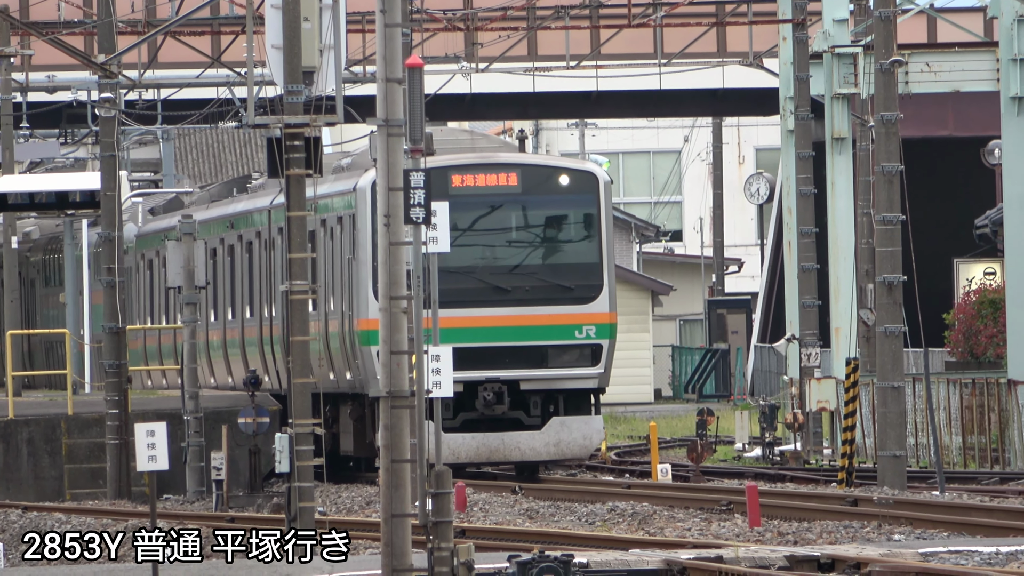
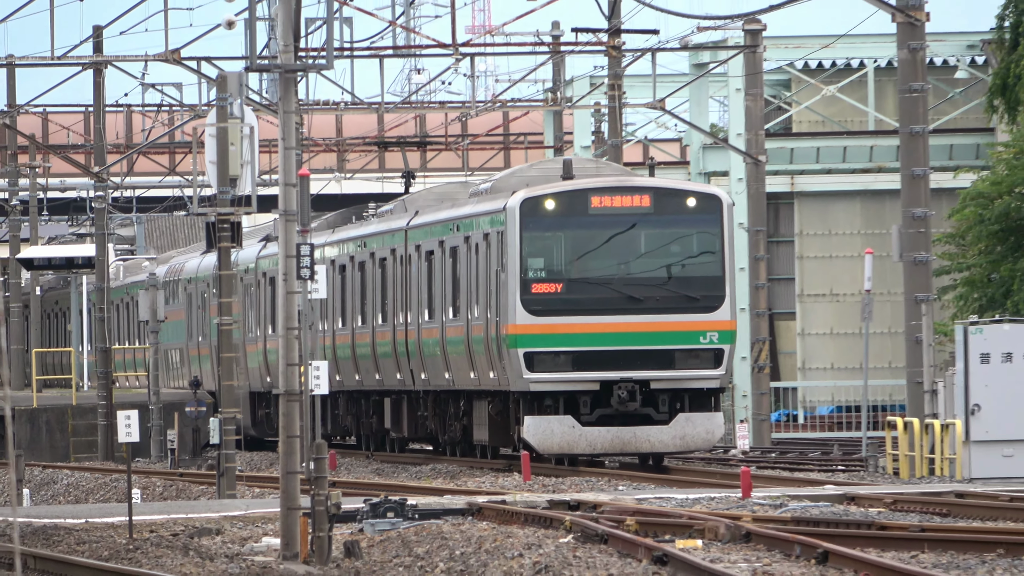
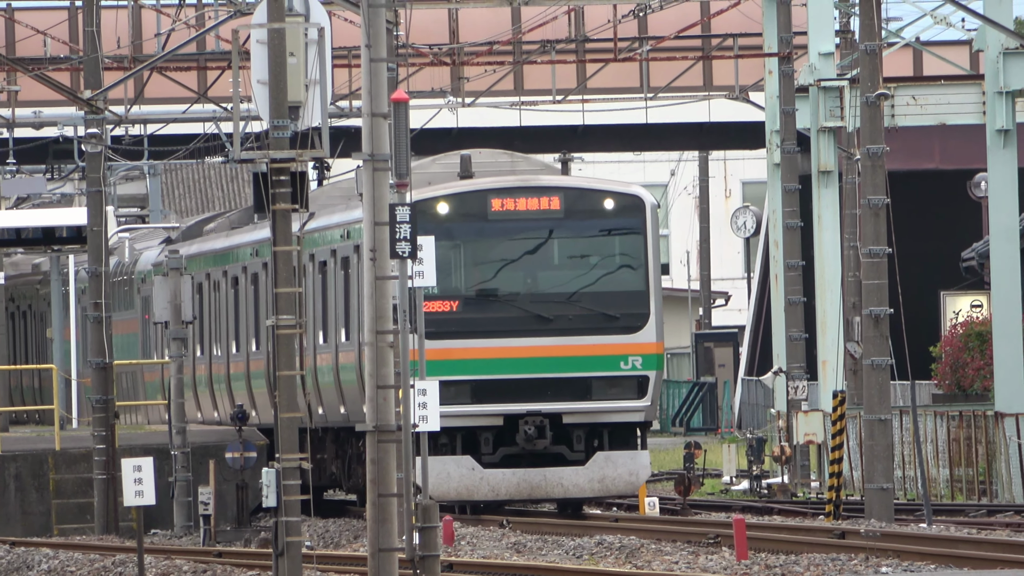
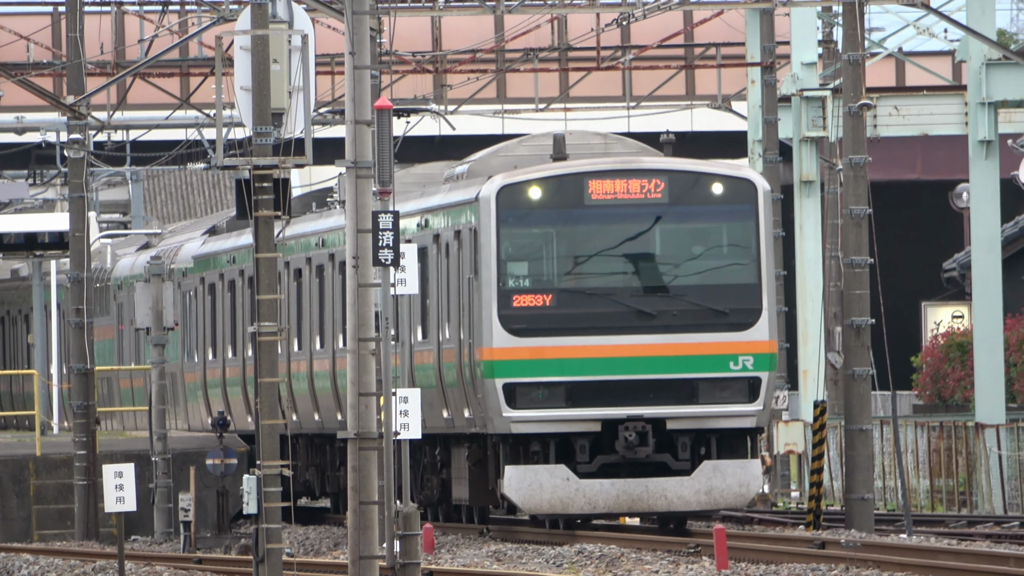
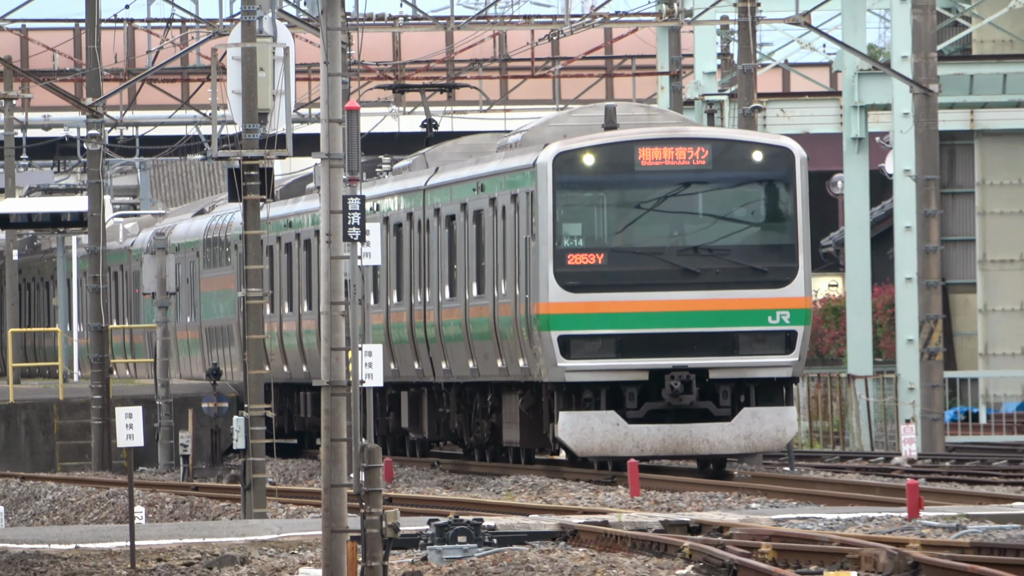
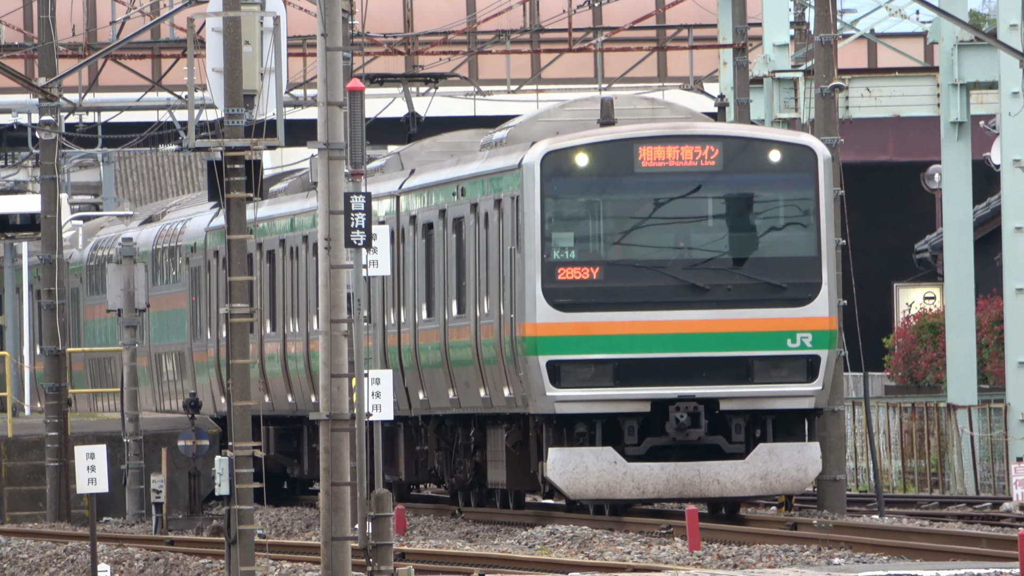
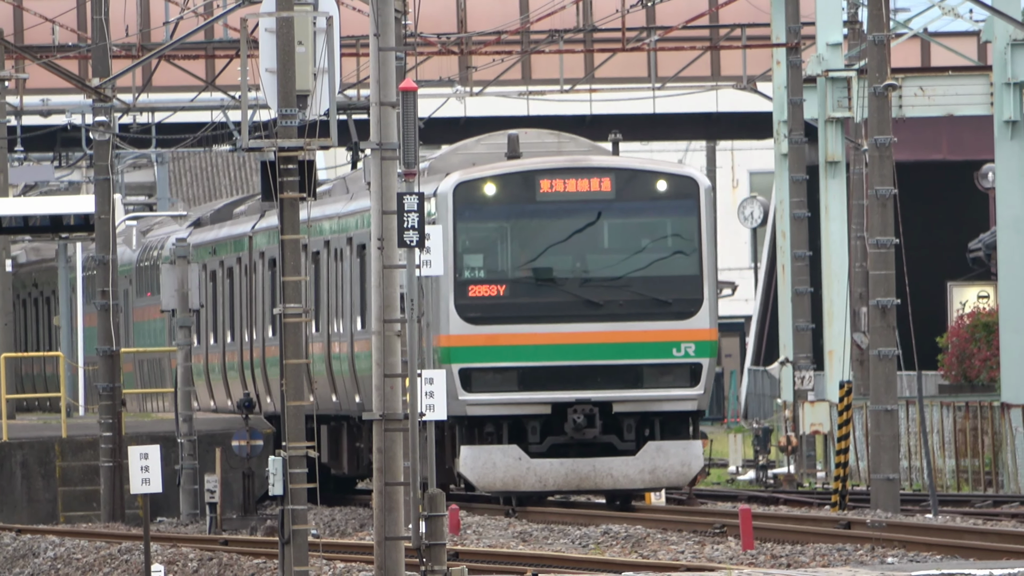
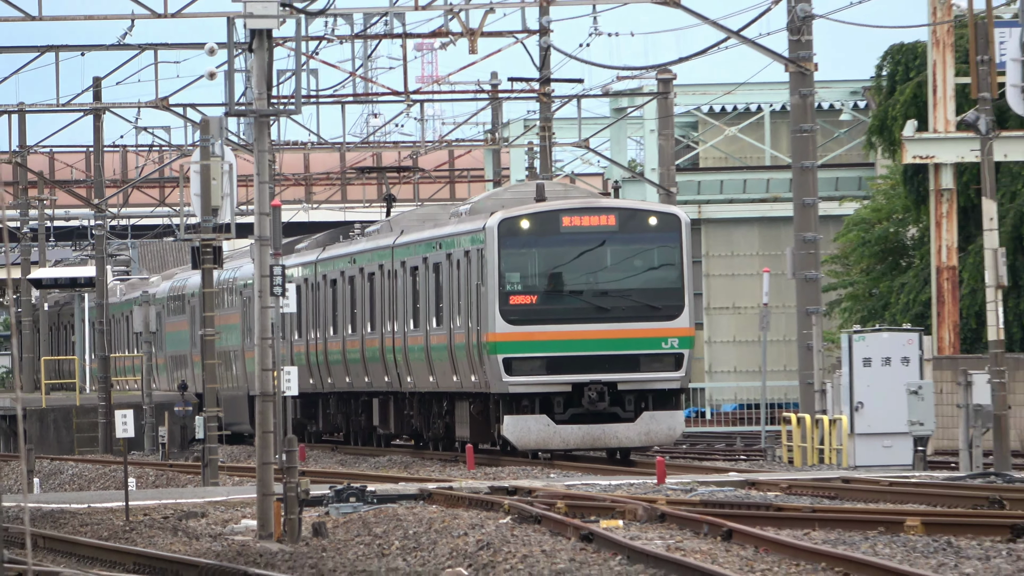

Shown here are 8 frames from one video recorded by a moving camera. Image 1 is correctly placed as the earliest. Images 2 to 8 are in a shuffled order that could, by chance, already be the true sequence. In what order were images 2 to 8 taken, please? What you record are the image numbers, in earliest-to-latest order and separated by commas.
3, 7, 4, 6, 5, 2, 8
